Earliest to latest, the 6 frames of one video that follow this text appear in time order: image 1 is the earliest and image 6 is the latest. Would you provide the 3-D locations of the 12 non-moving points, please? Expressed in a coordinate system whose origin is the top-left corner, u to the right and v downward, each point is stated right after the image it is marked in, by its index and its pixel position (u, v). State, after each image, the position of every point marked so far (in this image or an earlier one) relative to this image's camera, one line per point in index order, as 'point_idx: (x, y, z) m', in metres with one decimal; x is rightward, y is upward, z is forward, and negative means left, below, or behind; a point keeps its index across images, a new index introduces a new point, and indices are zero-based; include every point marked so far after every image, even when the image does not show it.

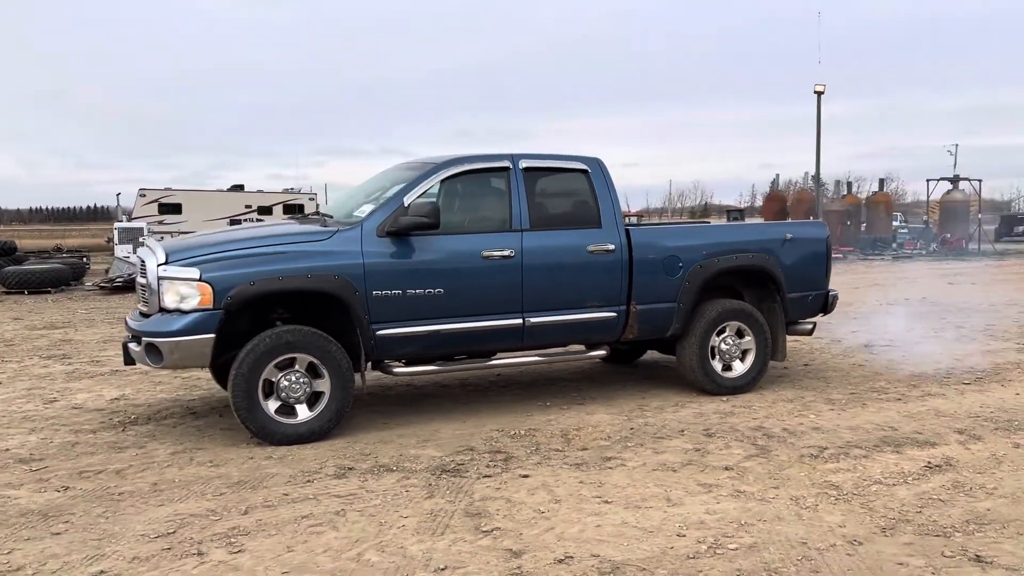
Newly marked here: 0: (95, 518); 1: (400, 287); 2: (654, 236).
0: (-1.8, -1.0, +3.9) m
1: (-0.7, 0.0, +5.3) m
2: (+1.0, +0.4, +6.1) m
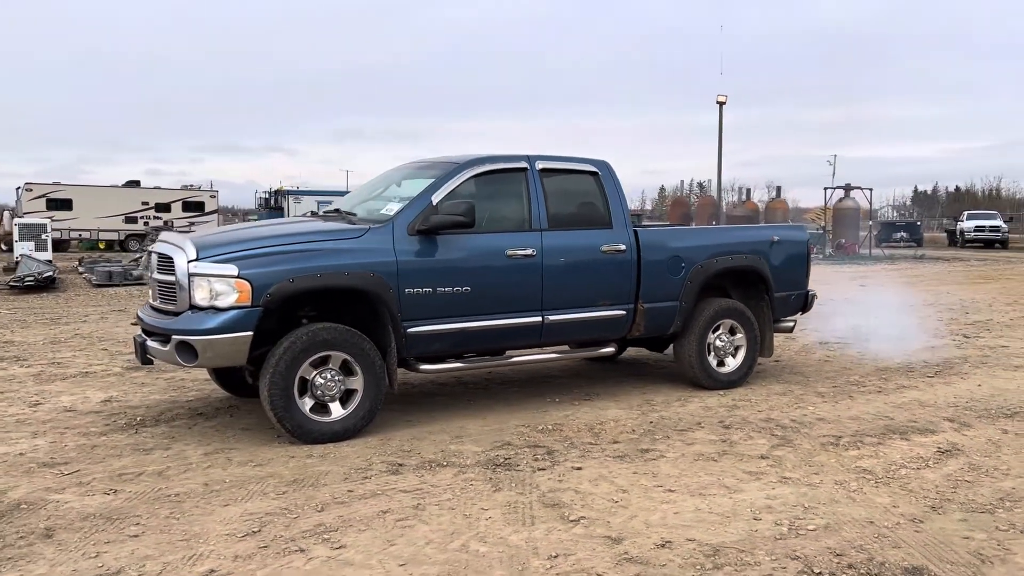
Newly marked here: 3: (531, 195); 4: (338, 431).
0: (-1.5, -1.0, +3.8) m
1: (-0.5, 0.0, +5.4) m
2: (+1.1, +0.4, +6.3) m
3: (+0.1, +0.6, +5.9) m
4: (-1.0, -0.8, +5.0) m
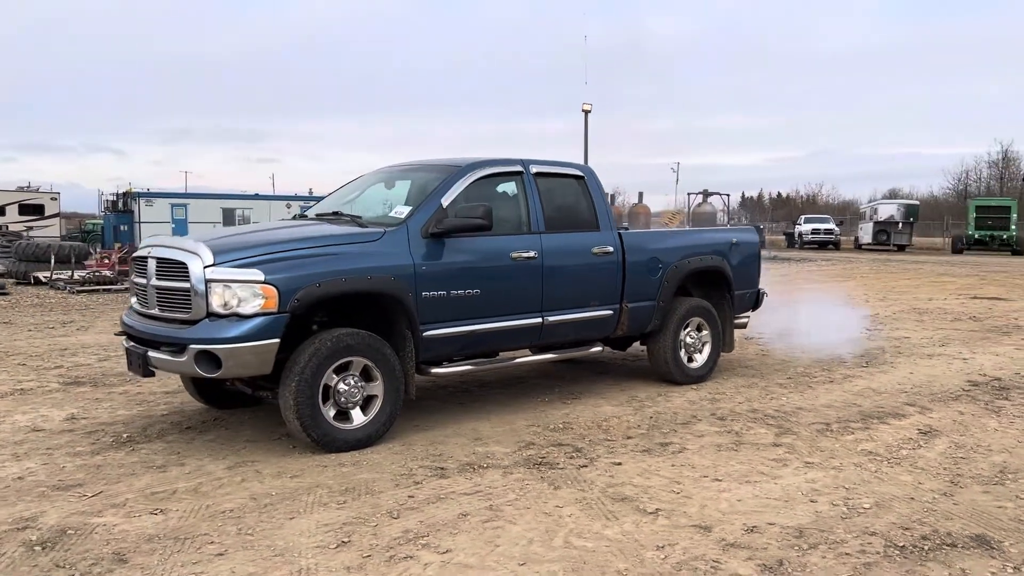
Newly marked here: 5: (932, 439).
0: (-1.1, -1.0, +3.6) m
1: (-0.4, 0.0, +5.3) m
2: (+1.0, +0.4, +6.6) m
3: (+0.1, +0.6, +6.0) m
4: (-0.9, -0.8, +4.9) m
5: (+2.6, -0.9, +5.3) m
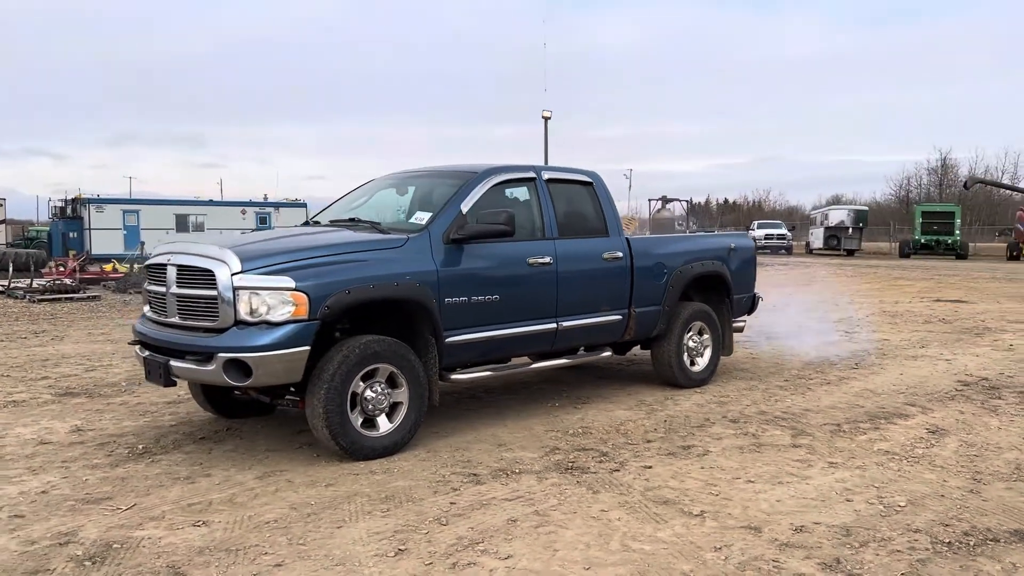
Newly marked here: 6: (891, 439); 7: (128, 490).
0: (-0.9, -1.1, +3.6) m
1: (-0.3, 0.0, +5.3) m
2: (+1.0, +0.3, +6.6) m
3: (+0.2, +0.6, +6.0) m
4: (-0.7, -0.9, +4.9) m
5: (+2.7, -0.9, +5.5) m
6: (+2.4, -0.9, +5.4) m
7: (-1.9, -1.0, +4.4) m
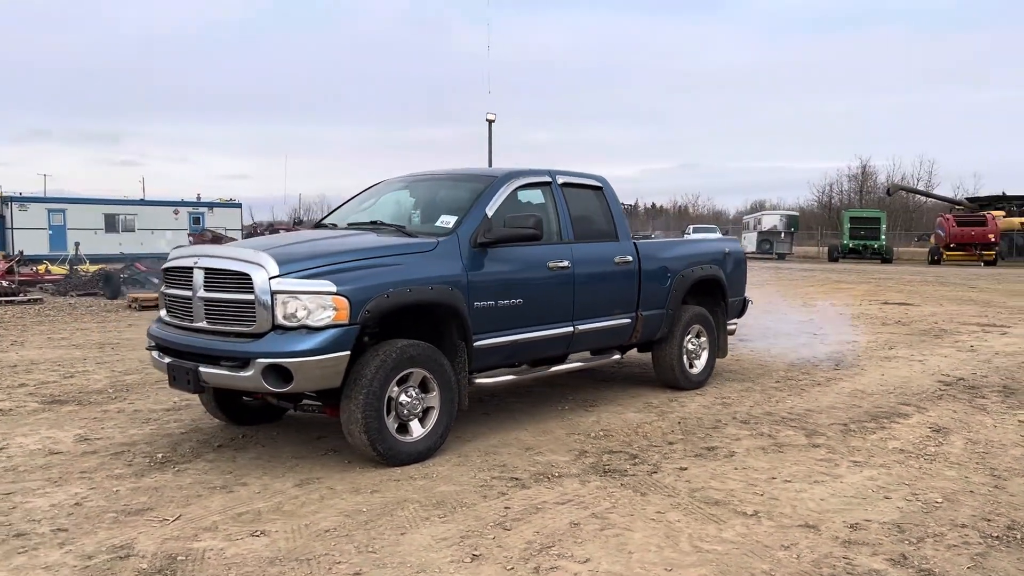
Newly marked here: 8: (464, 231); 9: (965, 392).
0: (-0.6, -1.1, +3.5) m
1: (-0.1, -0.1, +5.3) m
2: (+1.1, +0.3, +6.7) m
3: (+0.3, +0.6, +6.0) m
4: (-0.5, -0.9, +4.9) m
5: (+2.8, -1.0, +5.7) m
6: (+2.5, -1.0, +5.6) m
7: (-1.7, -1.0, +4.2) m
8: (-0.3, +0.3, +5.3) m
9: (+3.7, -0.9, +7.2) m
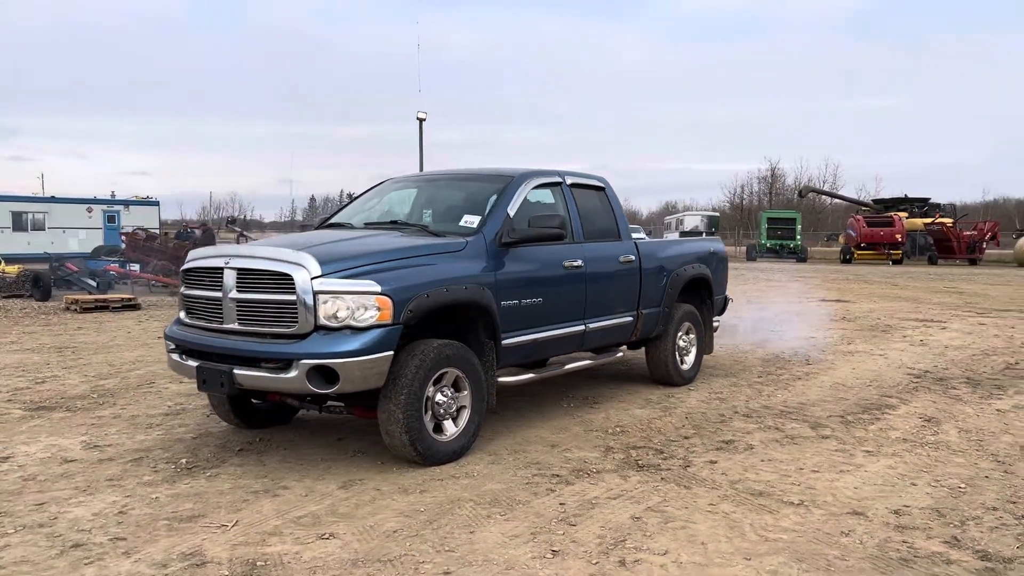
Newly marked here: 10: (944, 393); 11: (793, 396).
0: (-0.3, -1.1, +3.5) m
1: (0.0, -0.1, +5.4) m
2: (+1.1, +0.3, +6.9) m
3: (+0.4, +0.6, +6.1) m
4: (-0.3, -0.9, +4.9) m
5: (+2.9, -0.9, +6.0) m
6: (+2.6, -0.9, +5.9) m
7: (-1.4, -1.0, +4.1) m
8: (-0.2, +0.4, +5.3) m
9: (+3.7, -0.8, +7.6) m
10: (+3.6, -0.9, +7.2) m
11: (+2.3, -0.9, +7.0) m
